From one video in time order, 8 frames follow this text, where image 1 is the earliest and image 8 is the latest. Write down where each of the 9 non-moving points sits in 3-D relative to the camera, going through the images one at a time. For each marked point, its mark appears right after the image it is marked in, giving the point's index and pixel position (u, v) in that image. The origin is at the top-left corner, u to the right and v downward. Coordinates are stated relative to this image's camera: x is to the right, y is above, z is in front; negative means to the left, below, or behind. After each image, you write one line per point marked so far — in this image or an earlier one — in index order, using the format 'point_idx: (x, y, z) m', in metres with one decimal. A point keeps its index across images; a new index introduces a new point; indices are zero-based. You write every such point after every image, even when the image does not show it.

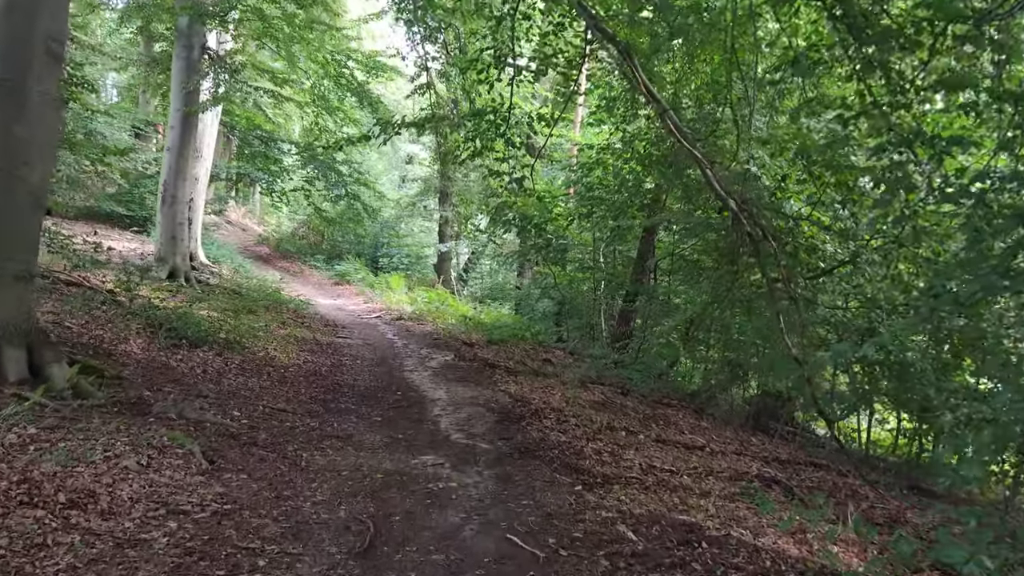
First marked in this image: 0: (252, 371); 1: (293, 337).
0: (-2.1, -0.7, +7.0) m
1: (-2.4, -0.5, +9.7) m
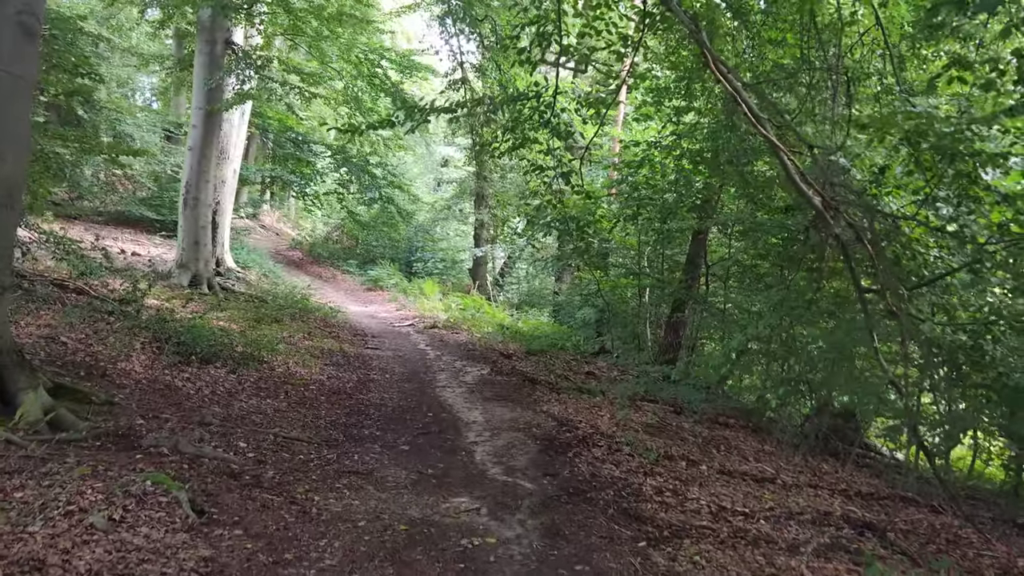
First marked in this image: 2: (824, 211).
0: (-1.8, -0.7, +6.3) m
1: (-2.0, -0.6, +9.0) m
2: (+1.7, +0.4, +4.7) m
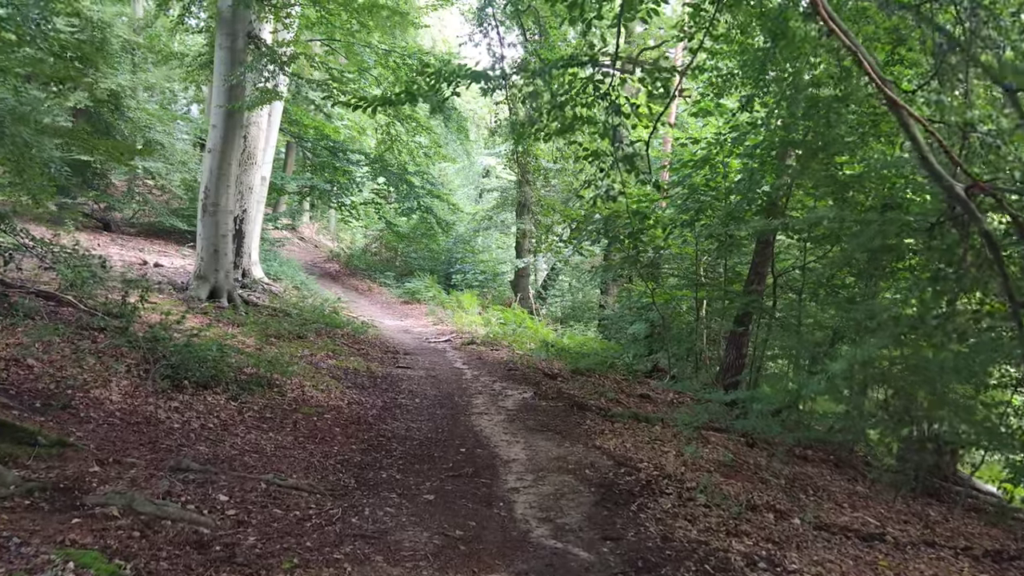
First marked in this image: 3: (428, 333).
0: (-1.5, -0.8, +5.4) m
1: (-1.6, -0.8, +8.1) m
2: (+1.9, +0.4, +3.6) m
3: (-1.3, -0.7, +13.2) m
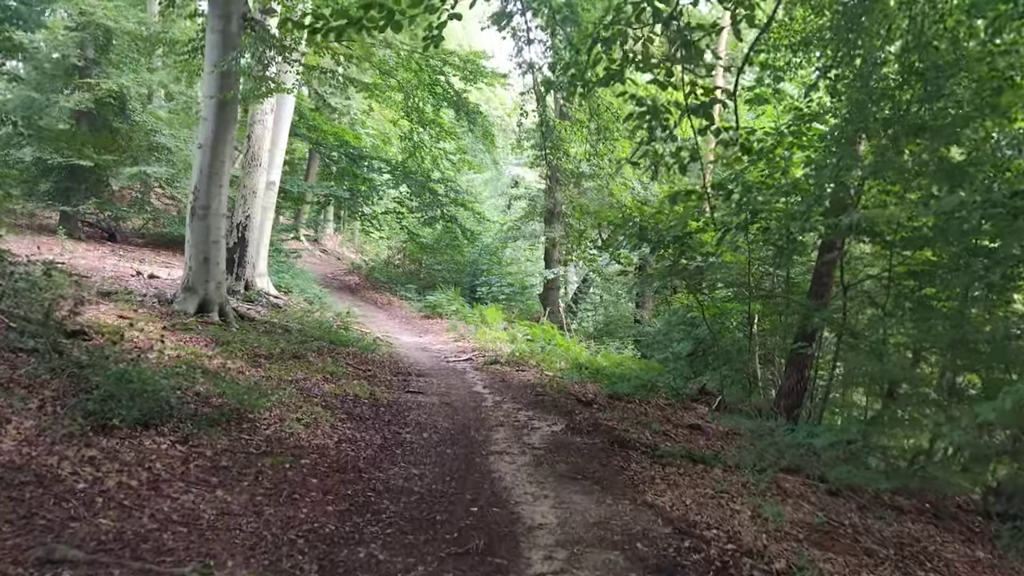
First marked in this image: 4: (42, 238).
0: (-1.3, -0.9, +4.1) m
1: (-1.4, -0.8, +6.8) m
2: (+1.9, +0.3, +2.3) m
3: (-0.9, -0.9, +12.0) m
4: (-7.5, +0.8, +14.0) m
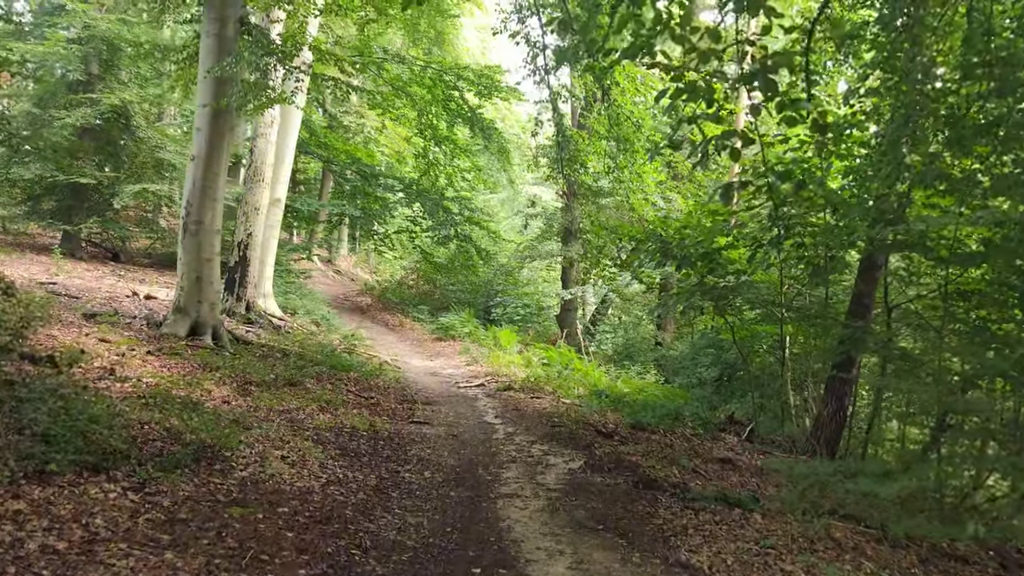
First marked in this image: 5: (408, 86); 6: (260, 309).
0: (-1.3, -1.0, +3.5) m
1: (-1.3, -1.0, +6.2) m
2: (+1.9, +0.3, +1.6) m
3: (-0.7, -1.1, +11.4) m
4: (-7.3, +0.5, +13.5) m
5: (-1.9, +3.7, +16.5) m
6: (-3.4, -0.3, +11.9) m
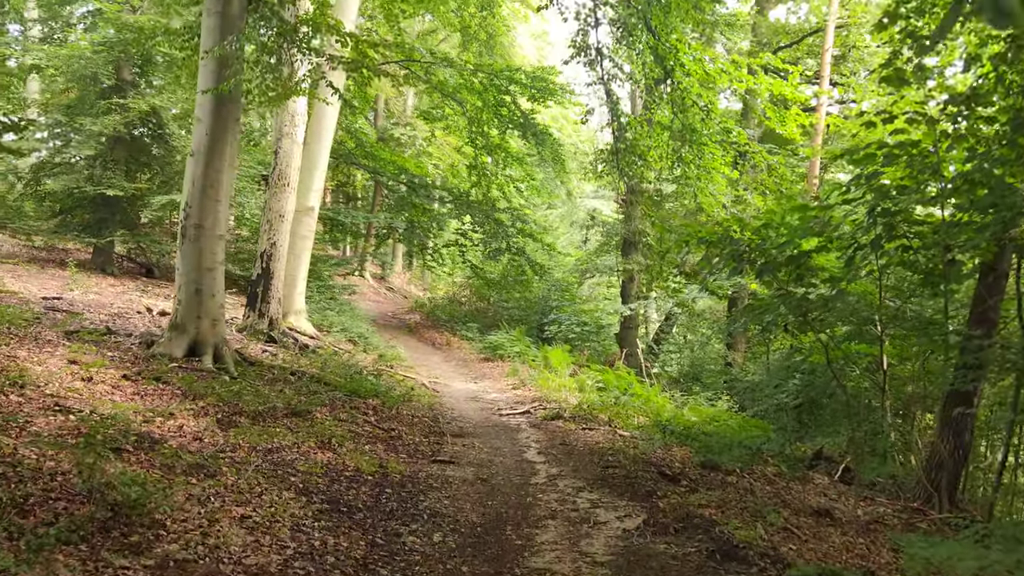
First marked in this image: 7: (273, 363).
0: (-1.3, -1.0, +2.3) m
1: (-1.1, -1.1, +5.0) m
2: (+1.8, +0.4, +0.2) m
3: (-0.1, -1.3, +10.1) m
4: (-6.5, +0.2, +12.7) m
5: (-1.0, +3.4, +15.4) m
6: (-2.8, -0.5, +10.8) m
7: (-2.3, -0.7, +8.3) m
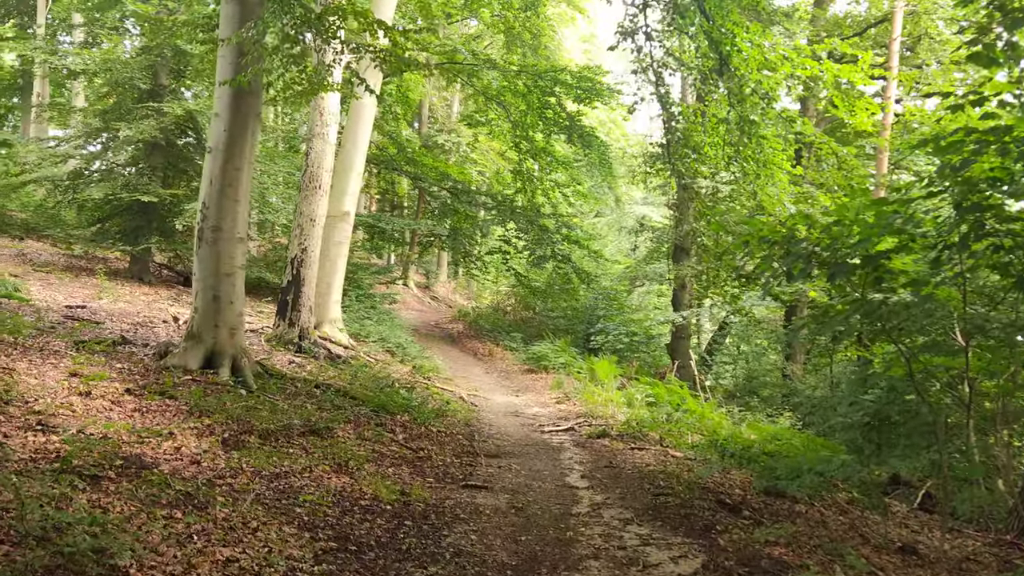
0: (-1.2, -1.0, +1.7) m
1: (-0.9, -1.1, +4.4) m
2: (+1.7, +0.4, -0.5) m
3: (+0.4, -1.4, +9.4) m
4: (-5.9, +0.1, +12.4) m
5: (-0.2, +3.3, +14.8) m
6: (-2.3, -0.6, +10.3) m
7: (-1.9, -0.8, +7.8) m
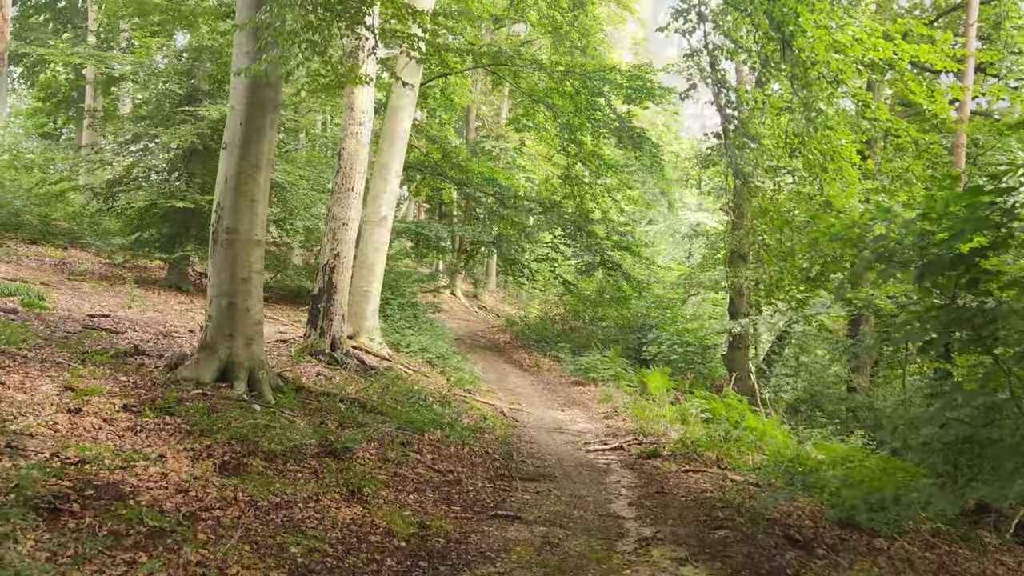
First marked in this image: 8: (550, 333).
0: (-1.3, -0.9, +1.2) m
1: (-0.7, -1.1, +3.8) m
2: (+1.6, +0.4, -1.2) m
3: (+0.8, -1.4, +8.8) m
4: (-5.3, 0.0, +12.1) m
5: (+0.5, +3.2, +14.3) m
6: (-1.8, -0.6, +9.8) m
7: (-1.6, -0.8, +7.3) m
8: (+0.9, -1.0, +20.0) m
